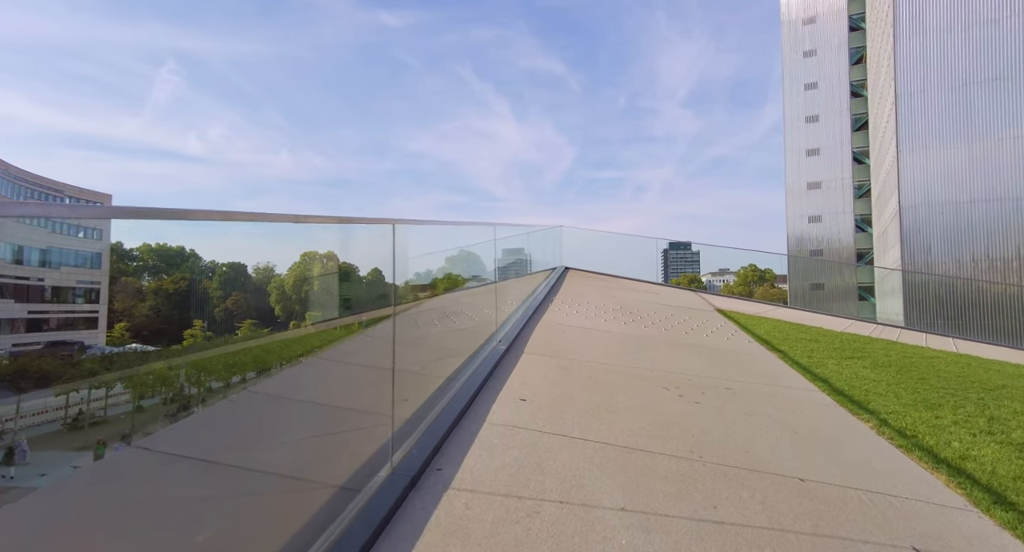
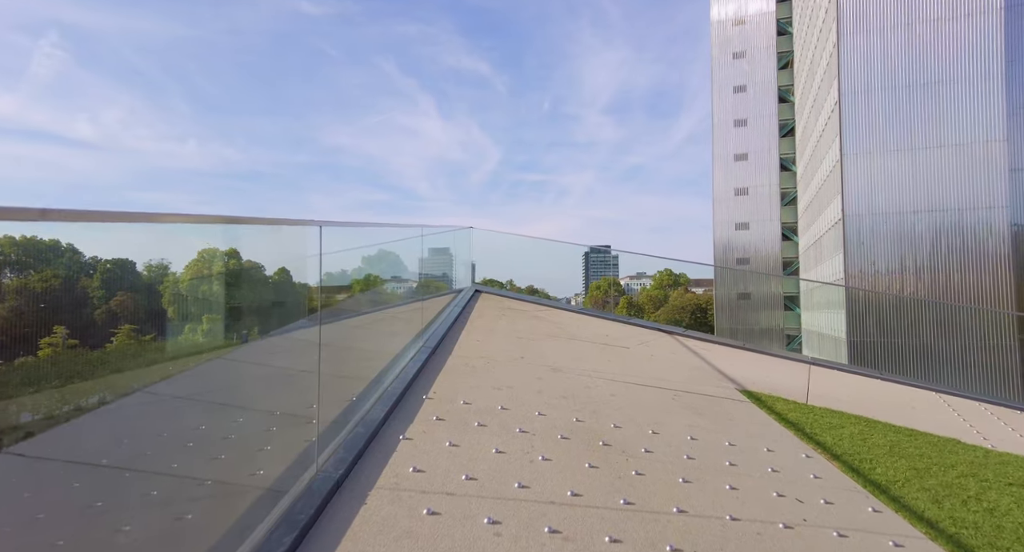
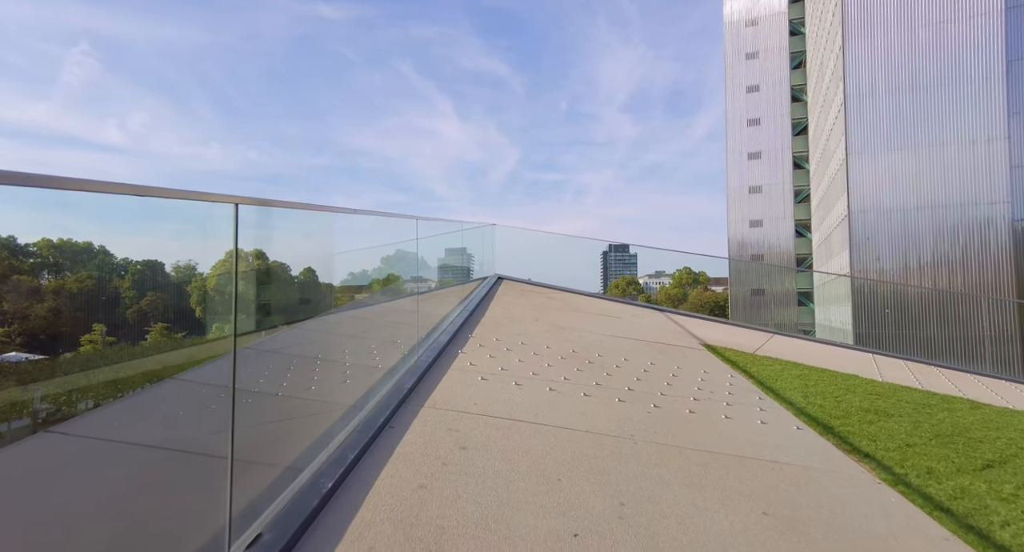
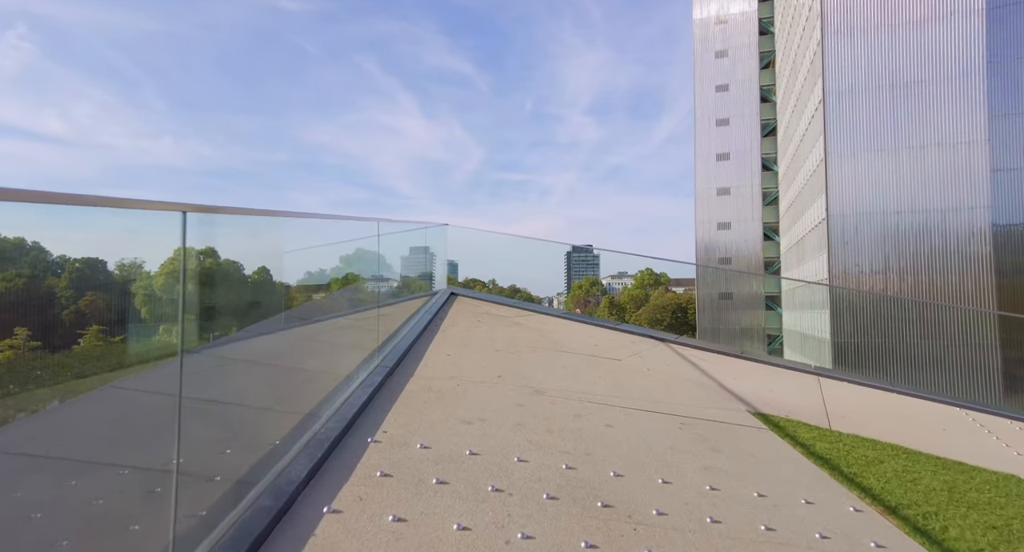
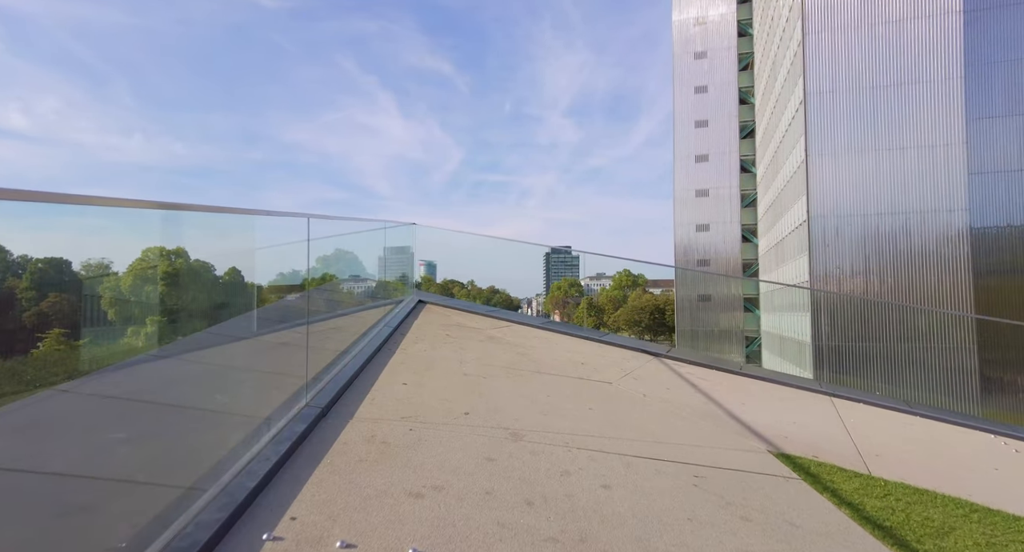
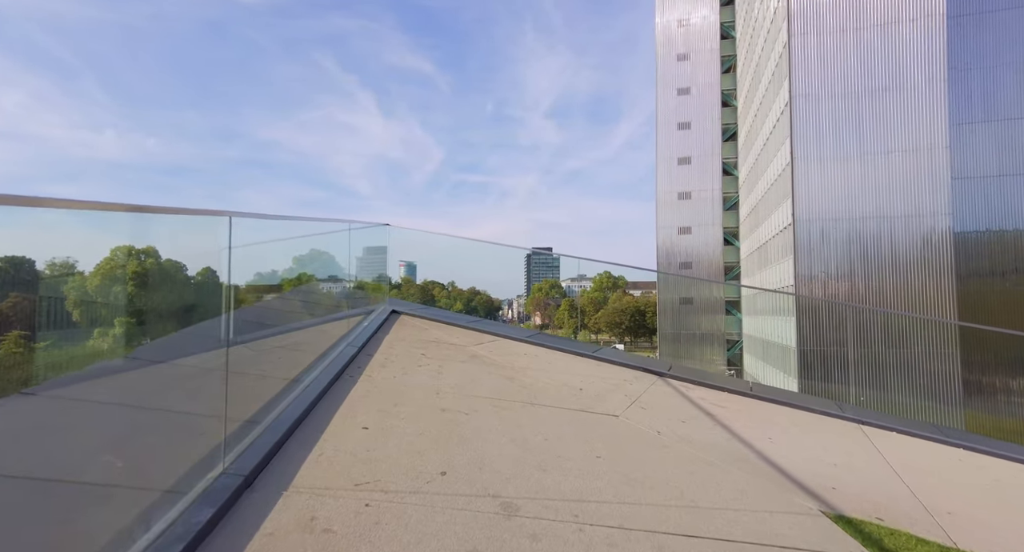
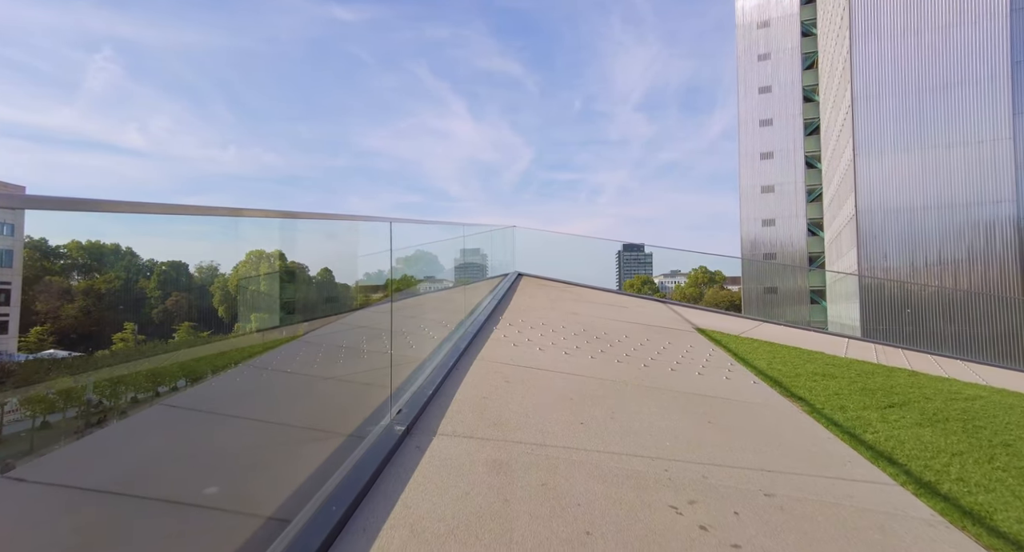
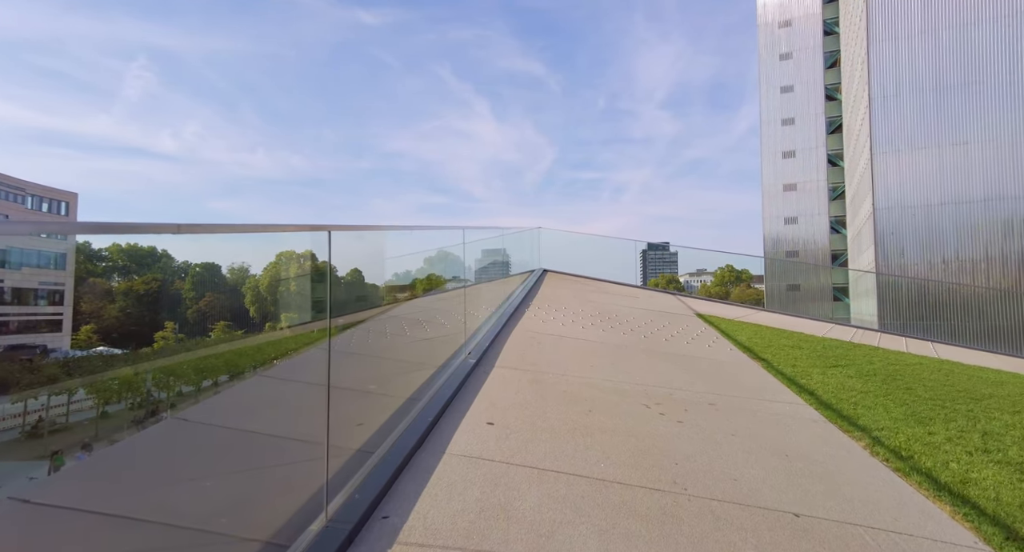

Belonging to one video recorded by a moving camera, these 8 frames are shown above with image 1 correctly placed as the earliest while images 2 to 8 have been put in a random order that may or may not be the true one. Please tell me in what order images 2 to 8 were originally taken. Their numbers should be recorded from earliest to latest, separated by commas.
8, 7, 3, 2, 4, 5, 6
